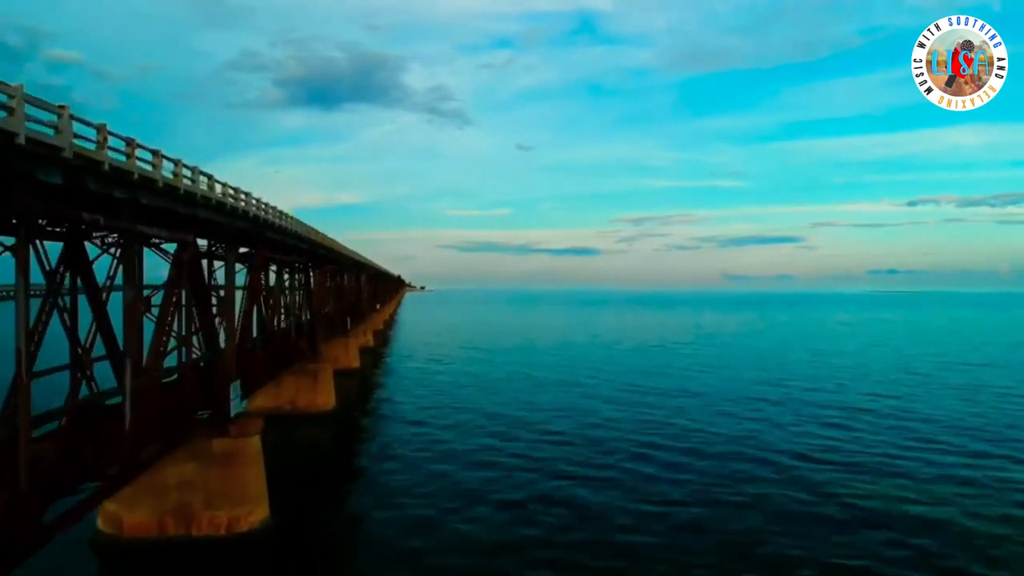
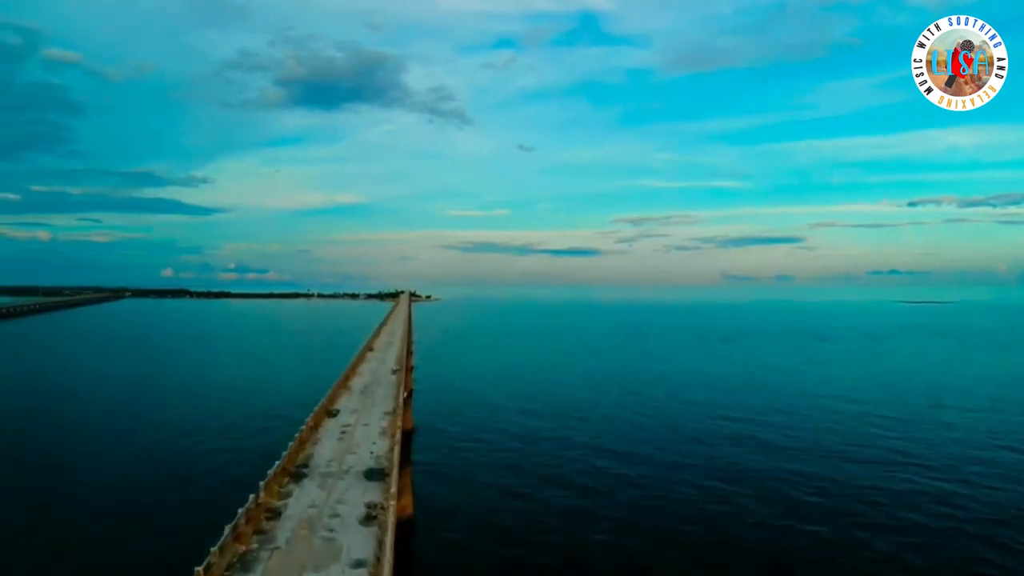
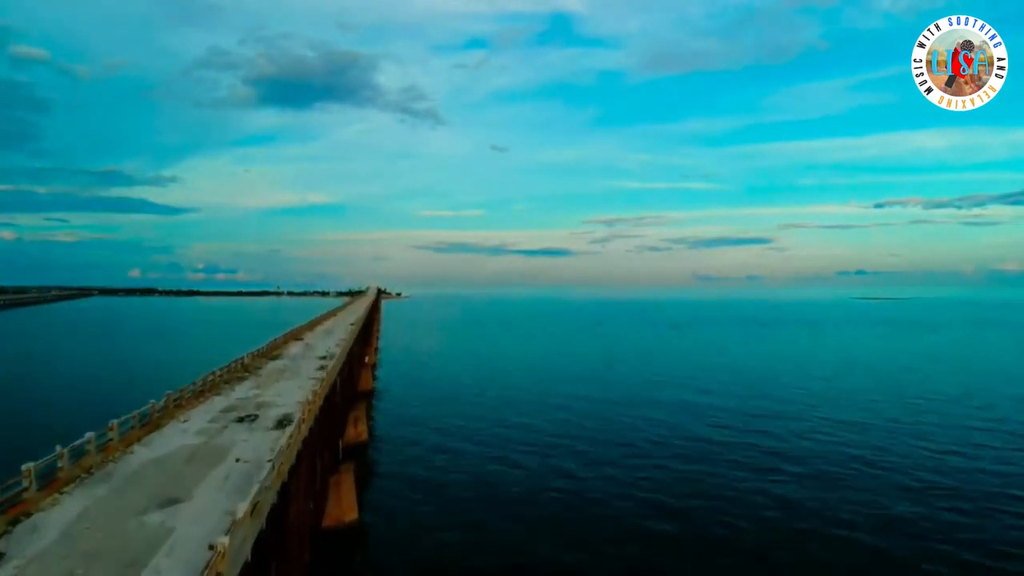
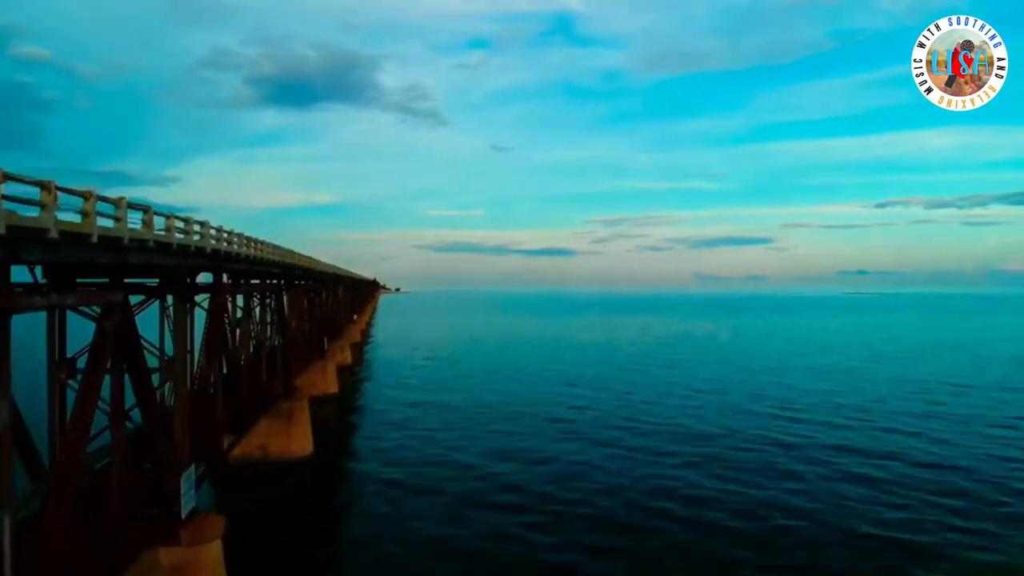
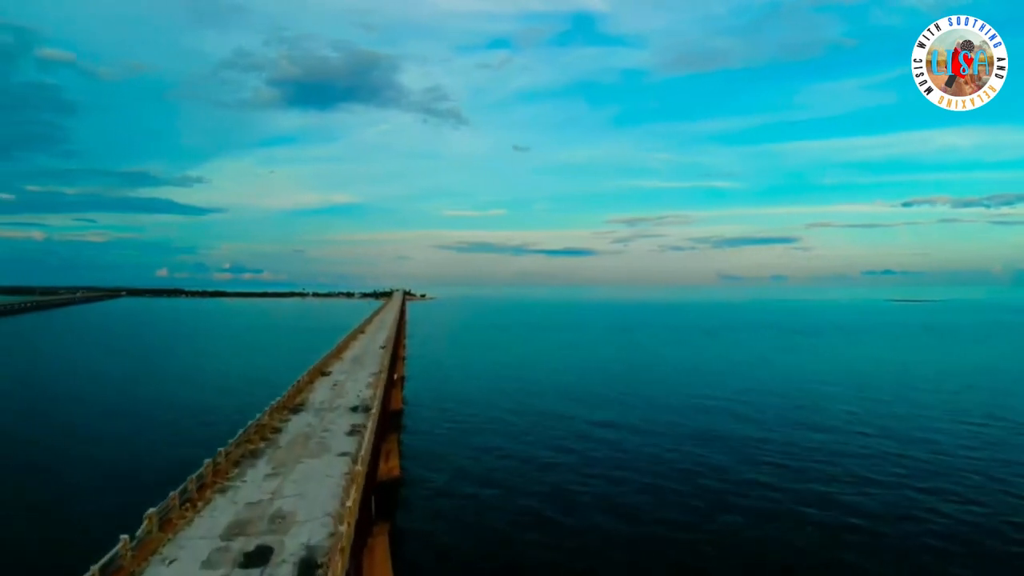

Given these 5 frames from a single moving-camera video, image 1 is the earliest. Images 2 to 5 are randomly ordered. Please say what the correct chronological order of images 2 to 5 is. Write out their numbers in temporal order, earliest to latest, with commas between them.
4, 3, 5, 2
